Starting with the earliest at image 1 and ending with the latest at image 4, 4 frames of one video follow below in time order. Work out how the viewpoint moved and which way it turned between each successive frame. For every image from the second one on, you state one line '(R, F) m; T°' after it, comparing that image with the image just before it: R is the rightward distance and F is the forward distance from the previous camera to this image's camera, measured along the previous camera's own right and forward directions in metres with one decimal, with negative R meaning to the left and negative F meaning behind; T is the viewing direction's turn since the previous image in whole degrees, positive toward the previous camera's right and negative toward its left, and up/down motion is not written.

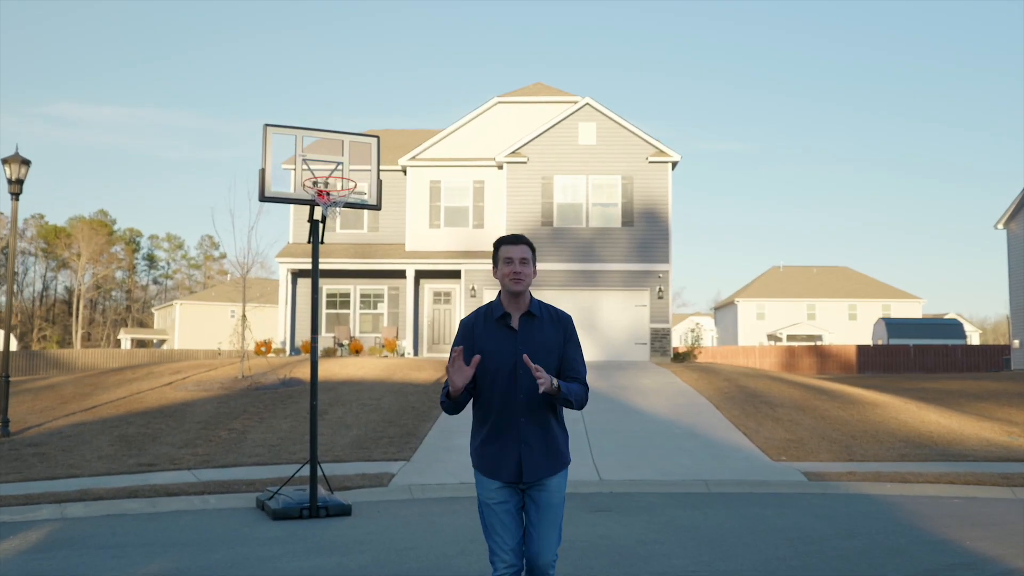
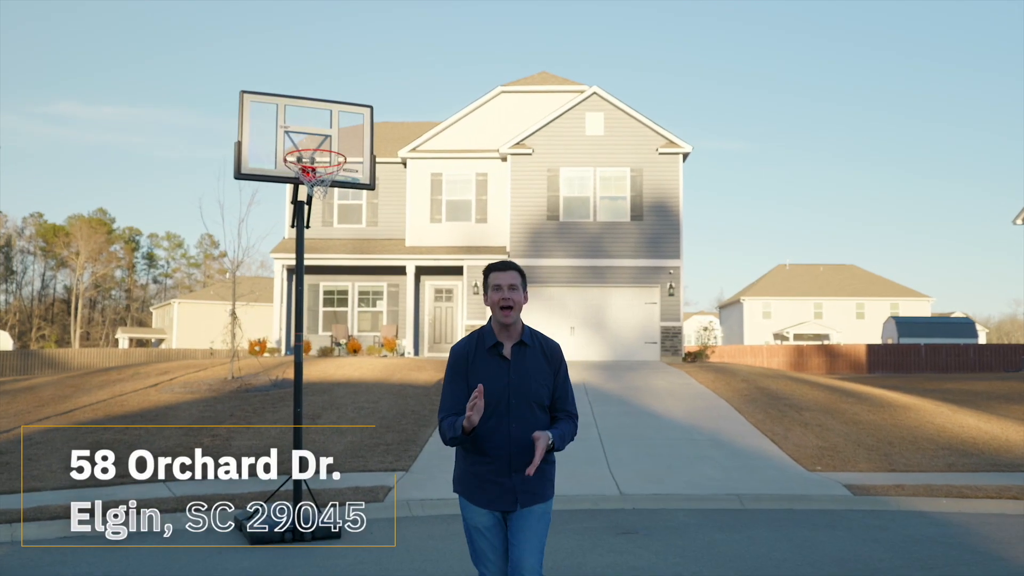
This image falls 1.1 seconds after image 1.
(-0.1, +1.1) m; 0°
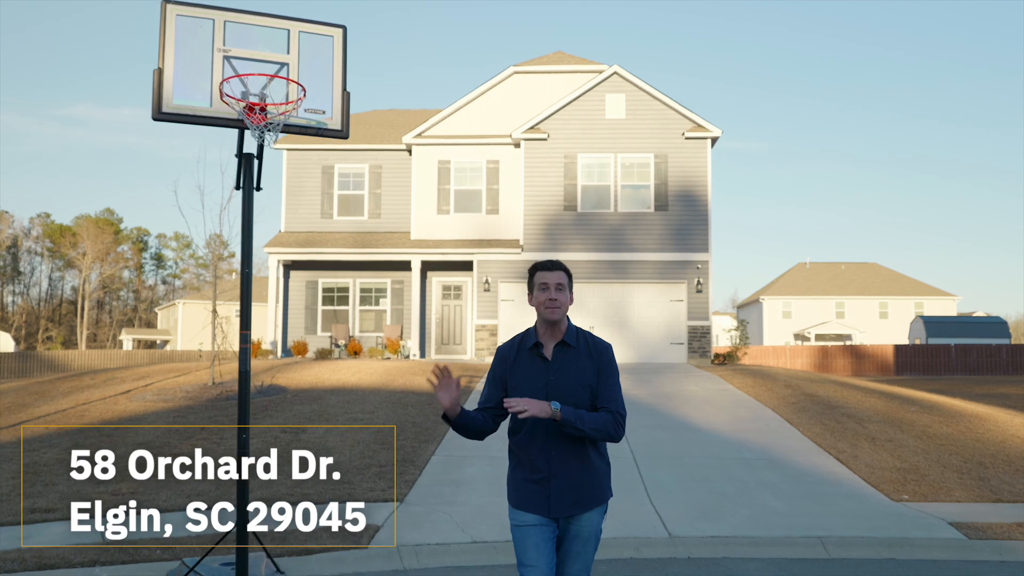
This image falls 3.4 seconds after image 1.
(-0.1, +2.0) m; -1°
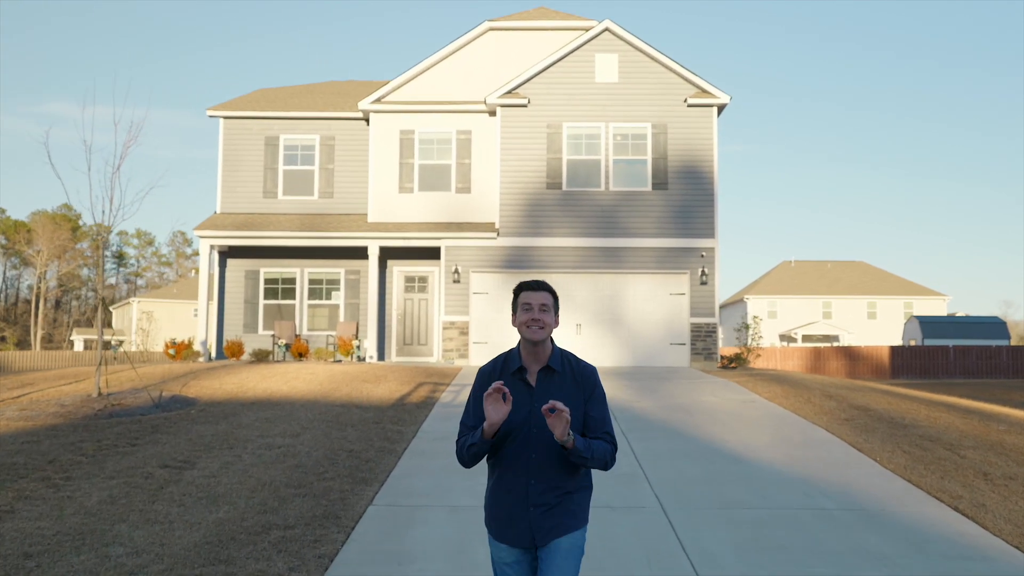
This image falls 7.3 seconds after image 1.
(0.0, +3.4) m; +2°
